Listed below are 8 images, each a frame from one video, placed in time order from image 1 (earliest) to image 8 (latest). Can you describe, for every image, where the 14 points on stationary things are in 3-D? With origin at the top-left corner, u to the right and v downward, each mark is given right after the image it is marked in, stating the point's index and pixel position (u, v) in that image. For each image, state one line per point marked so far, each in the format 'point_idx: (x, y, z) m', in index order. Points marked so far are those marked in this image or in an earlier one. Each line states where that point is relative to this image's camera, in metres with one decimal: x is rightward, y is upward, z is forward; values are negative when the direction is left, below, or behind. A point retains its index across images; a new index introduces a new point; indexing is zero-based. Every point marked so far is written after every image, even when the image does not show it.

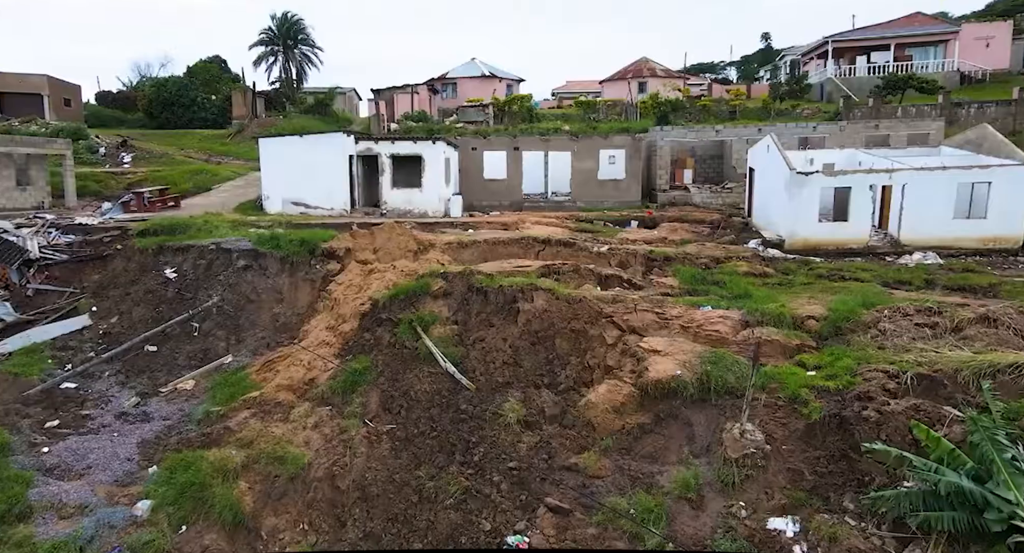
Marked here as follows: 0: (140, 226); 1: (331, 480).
0: (-9.5, +1.3, +17.4) m
1: (-2.4, -2.7, +9.0) m
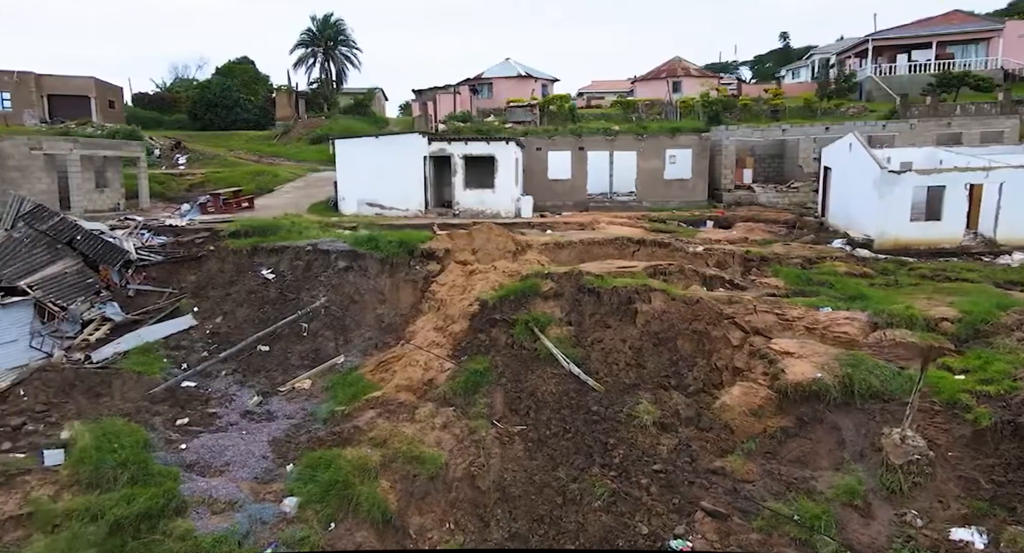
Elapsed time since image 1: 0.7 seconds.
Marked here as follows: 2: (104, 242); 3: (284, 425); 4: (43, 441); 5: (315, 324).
0: (-7.3, +1.3, +17.8) m
1: (-0.6, -2.7, +9.1) m
2: (-9.7, +0.8, +16.2) m
3: (-3.6, -2.3, +10.8) m
4: (-6.8, -2.4, +10.1) m
5: (-3.8, -0.9, +13.3) m
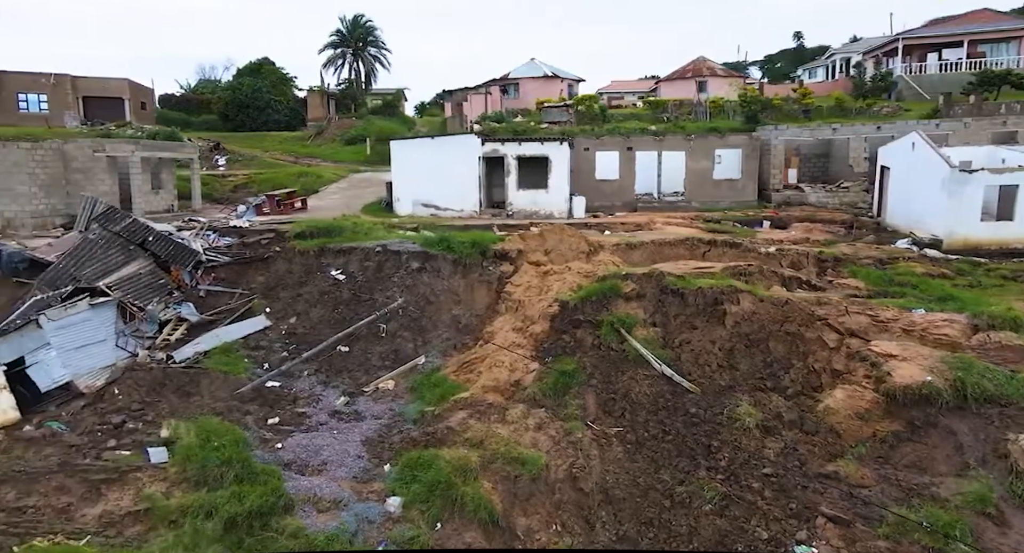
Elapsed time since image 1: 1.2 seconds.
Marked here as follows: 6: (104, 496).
0: (-5.7, +1.3, +18.0) m
1: (+0.8, -2.7, +9.0) m
2: (-8.2, +0.8, +16.5) m
3: (-2.2, -2.3, +10.9) m
4: (-5.4, -2.4, +10.3) m
5: (-2.3, -0.9, +13.3) m
6: (-5.3, -2.9, +9.0) m
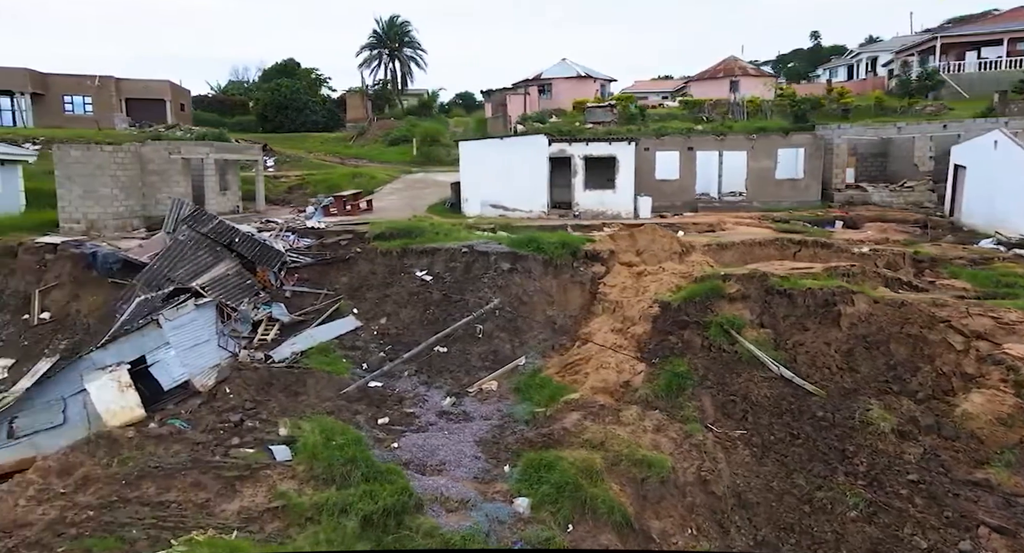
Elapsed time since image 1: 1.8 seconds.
0: (-3.7, +1.3, +18.1) m
1: (+2.5, -2.7, +8.9) m
2: (-6.2, +0.8, +16.7) m
3: (-0.4, -2.3, +10.9) m
4: (-3.7, -2.4, +10.4) m
5: (-0.4, -0.9, +13.4) m
6: (-3.6, -2.9, +9.1) m
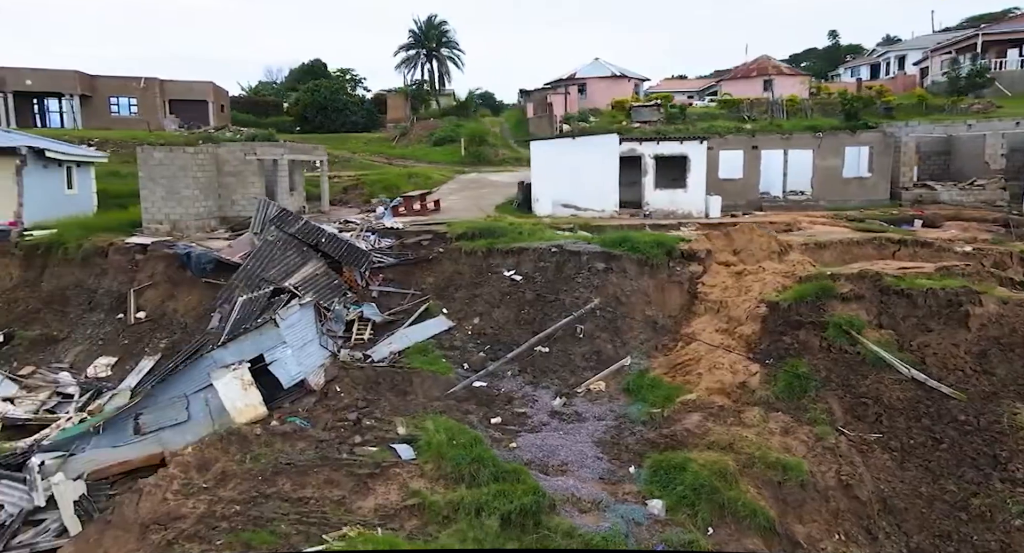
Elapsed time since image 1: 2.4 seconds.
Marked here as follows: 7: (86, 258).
0: (-1.6, +1.3, +18.2) m
1: (+4.2, -2.7, +8.7) m
2: (-4.1, +0.8, +16.9) m
3: (+1.4, -2.3, +10.8) m
4: (-1.9, -2.4, +10.5) m
5: (+1.5, -0.9, +13.3) m
6: (-1.9, -2.8, +9.2) m
7: (-11.2, +0.5, +17.9) m
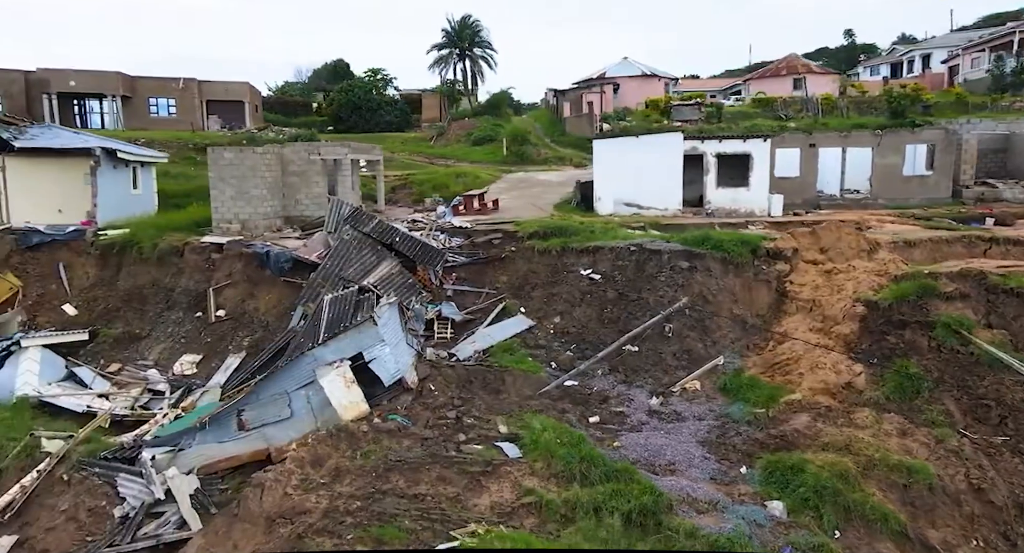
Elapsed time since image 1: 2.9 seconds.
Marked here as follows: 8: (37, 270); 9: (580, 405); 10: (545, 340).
0: (+0.3, +1.3, +18.1) m
1: (+5.7, -2.7, +8.5) m
2: (-2.3, +0.8, +16.9) m
3: (+3.0, -2.3, +10.7) m
4: (-0.3, -2.4, +10.5) m
5: (+3.1, -0.9, +13.2) m
6: (-0.3, -2.8, +9.2) m
7: (-9.3, +0.5, +18.3) m
8: (-13.3, +0.2, +19.1) m
9: (+1.1, -2.1, +11.5) m
10: (+0.7, -1.3, +13.8) m
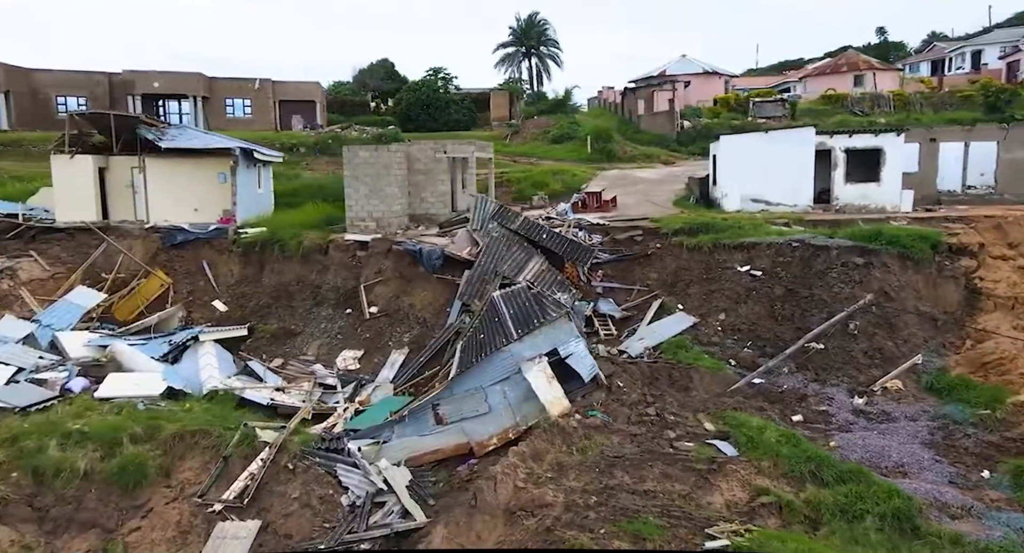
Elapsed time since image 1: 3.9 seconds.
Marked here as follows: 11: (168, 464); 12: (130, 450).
0: (+4.0, +1.4, +17.9) m
1: (+8.7, -2.6, +7.9) m
2: (+1.3, +0.9, +16.9) m
3: (+6.1, -2.2, +10.3) m
4: (+2.8, -2.3, +10.3) m
5: (+6.5, -0.8, +12.7) m
6: (+2.7, -2.7, +9.0) m
7: (-5.6, +0.6, +18.7) m
8: (-9.5, +0.3, +19.8) m
9: (+4.3, -2.1, +11.2) m
10: (+4.0, -1.2, +13.6) m
11: (-5.2, -2.8, +10.3) m
12: (-5.7, -2.6, +10.2) m
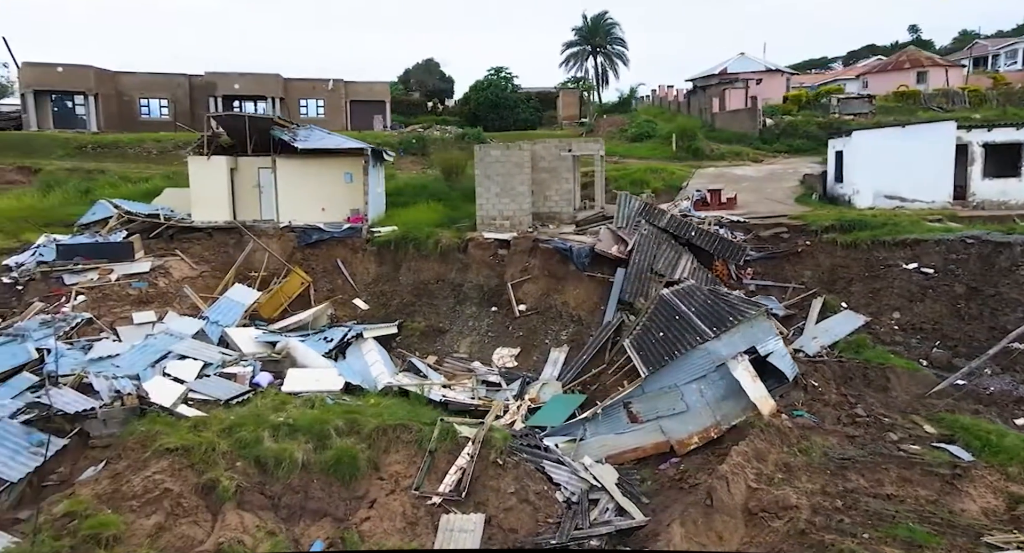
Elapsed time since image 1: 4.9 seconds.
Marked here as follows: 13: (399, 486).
0: (+7.6, +1.4, +17.4) m
1: (+11.6, -2.6, +7.1) m
2: (+4.9, +1.0, +16.6) m
3: (+9.2, -2.2, +9.6) m
4: (+5.9, -2.3, +9.9) m
5: (+9.7, -0.8, +12.0) m
6: (+5.7, -2.7, +8.6) m
7: (-1.9, +0.7, +18.9) m
8: (-5.7, +0.3, +20.3) m
9: (+7.5, -2.0, +10.7) m
10: (+7.4, -1.2, +13.1) m
11: (-2.1, -2.7, +10.5) m
12: (-2.6, -2.5, +10.5) m
13: (-1.6, -3.0, +10.0) m
